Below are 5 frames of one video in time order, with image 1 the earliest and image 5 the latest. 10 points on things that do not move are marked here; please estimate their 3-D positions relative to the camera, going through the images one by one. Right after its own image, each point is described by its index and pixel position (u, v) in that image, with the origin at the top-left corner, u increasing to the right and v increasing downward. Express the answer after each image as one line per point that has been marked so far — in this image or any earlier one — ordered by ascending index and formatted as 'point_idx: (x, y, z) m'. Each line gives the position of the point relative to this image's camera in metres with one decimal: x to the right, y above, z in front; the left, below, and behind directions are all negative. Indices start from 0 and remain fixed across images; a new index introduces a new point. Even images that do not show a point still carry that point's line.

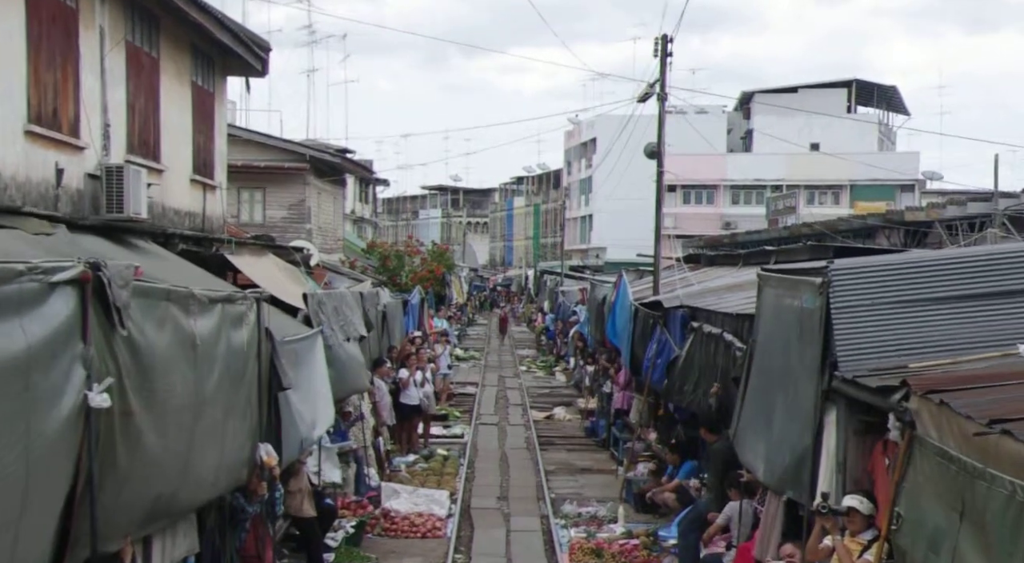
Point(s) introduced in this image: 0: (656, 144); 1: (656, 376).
0: (+2.1, +2.0, +17.0) m
1: (+1.8, -1.2, +14.1) m
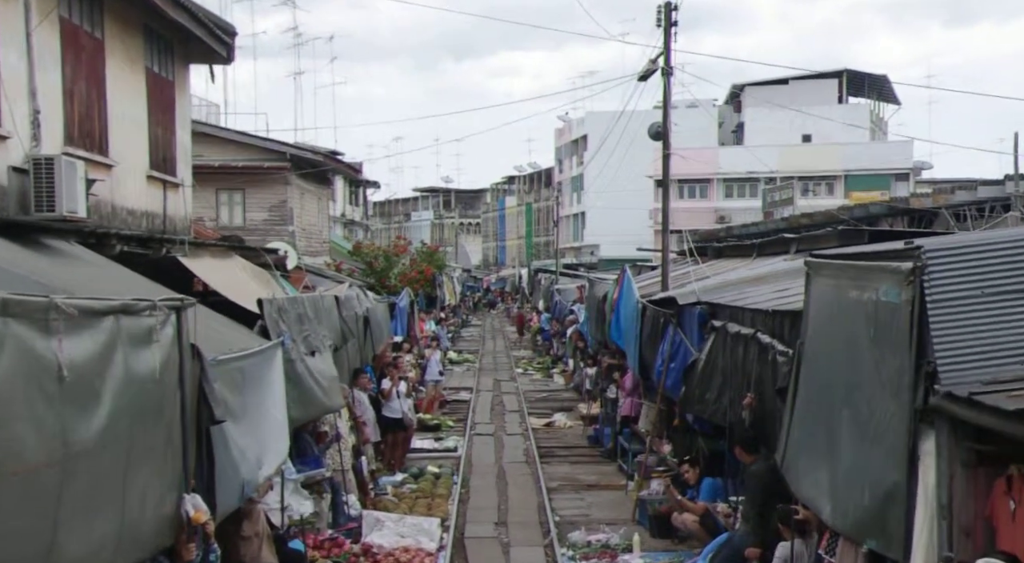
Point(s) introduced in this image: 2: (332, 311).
0: (+2.0, +2.1, +15.4) m
1: (+1.7, -1.1, +12.5) m
2: (-2.0, -0.3, +12.7) m
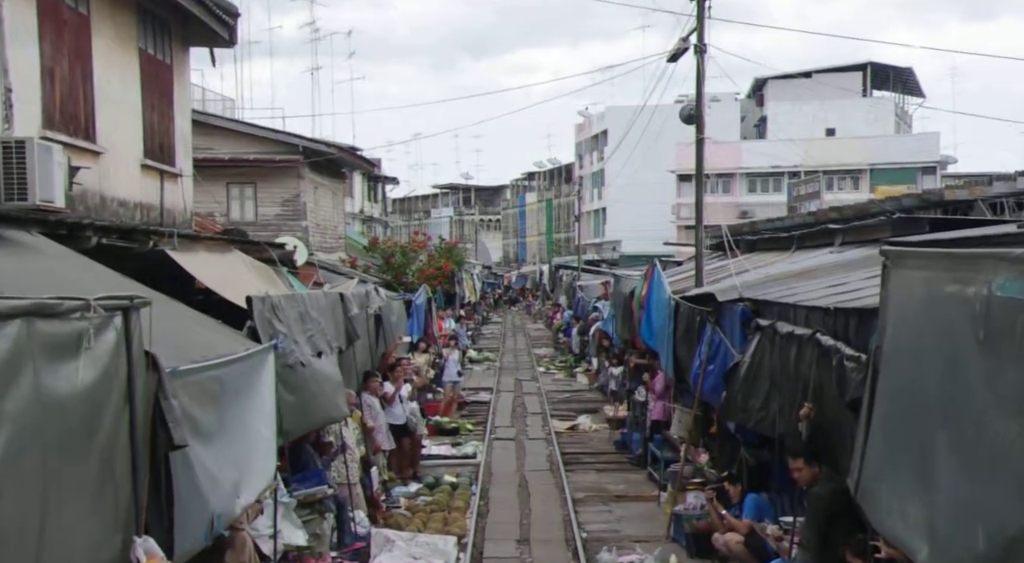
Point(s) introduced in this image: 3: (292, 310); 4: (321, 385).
0: (+2.3, +2.2, +14.3) m
1: (+2.0, -1.1, +11.3) m
2: (-1.7, -0.3, +11.6) m
3: (-1.7, -0.2, +9.2) m
4: (-1.5, -0.8, +9.2) m
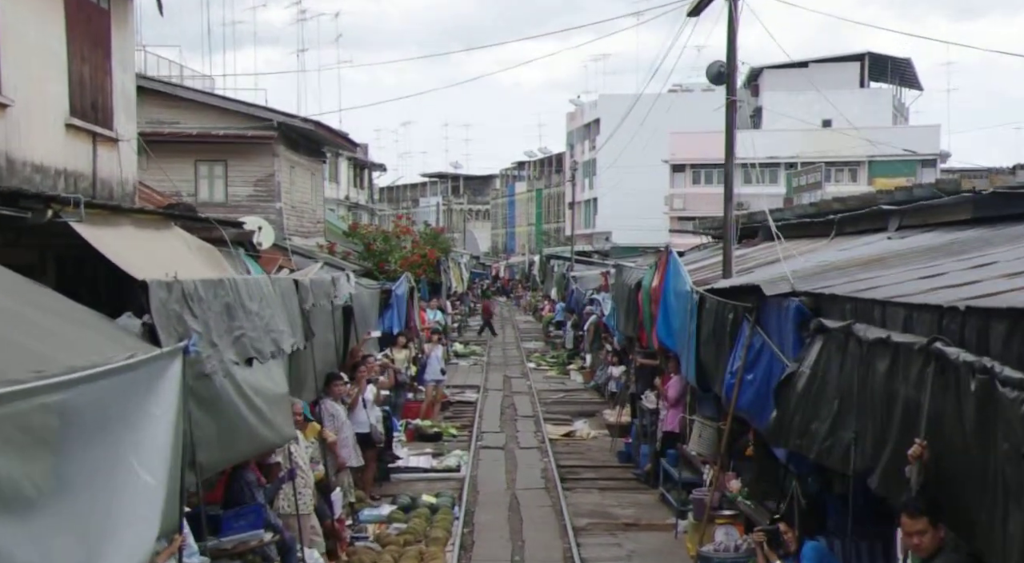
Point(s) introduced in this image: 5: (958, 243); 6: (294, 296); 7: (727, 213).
0: (+2.2, +2.3, +12.1) m
1: (+1.9, -1.0, +9.2) m
2: (-1.8, -0.2, +9.4) m
3: (-1.8, -0.1, +7.0) m
4: (-1.6, -0.7, +6.9) m
5: (+3.4, +0.3, +8.8) m
6: (-1.8, -0.1, +9.4) m
7: (+2.2, +0.7, +11.9) m
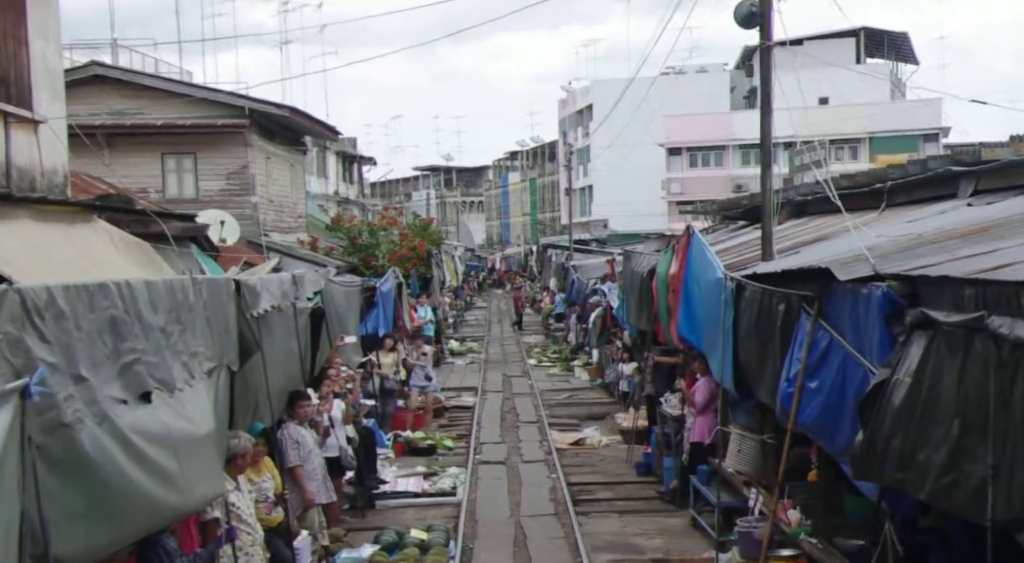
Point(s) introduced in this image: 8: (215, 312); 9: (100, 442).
0: (+2.1, +2.4, +10.0) m
1: (+1.9, -0.9, +7.2) m
2: (-1.8, -0.2, +7.3) m
3: (-1.8, -0.1, +5.0) m
4: (-1.5, -0.7, +4.9) m
5: (+3.4, +0.5, +6.8) m
6: (-1.8, -0.1, +7.4) m
7: (+2.1, +0.8, +9.8) m
8: (-1.8, -0.2, +7.0) m
9: (-1.6, -0.6, +4.6) m
